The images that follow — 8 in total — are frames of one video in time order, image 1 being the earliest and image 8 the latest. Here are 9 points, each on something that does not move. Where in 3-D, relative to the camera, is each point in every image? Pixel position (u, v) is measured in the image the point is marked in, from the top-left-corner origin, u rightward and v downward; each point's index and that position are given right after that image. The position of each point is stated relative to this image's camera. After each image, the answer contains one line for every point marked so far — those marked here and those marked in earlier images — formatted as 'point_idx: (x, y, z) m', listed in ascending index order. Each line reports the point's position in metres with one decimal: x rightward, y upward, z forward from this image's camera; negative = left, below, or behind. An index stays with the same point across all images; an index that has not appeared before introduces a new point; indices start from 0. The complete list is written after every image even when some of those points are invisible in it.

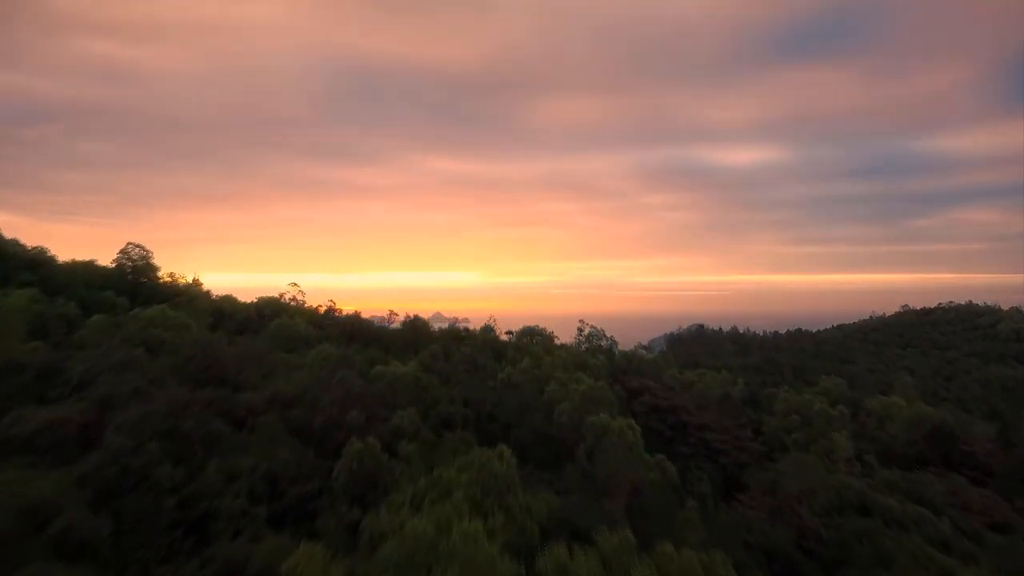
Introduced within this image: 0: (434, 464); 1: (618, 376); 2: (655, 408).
0: (-0.7, -1.7, +6.6) m
1: (+2.0, -1.7, +13.1) m
2: (+2.5, -2.1, +12.2) m
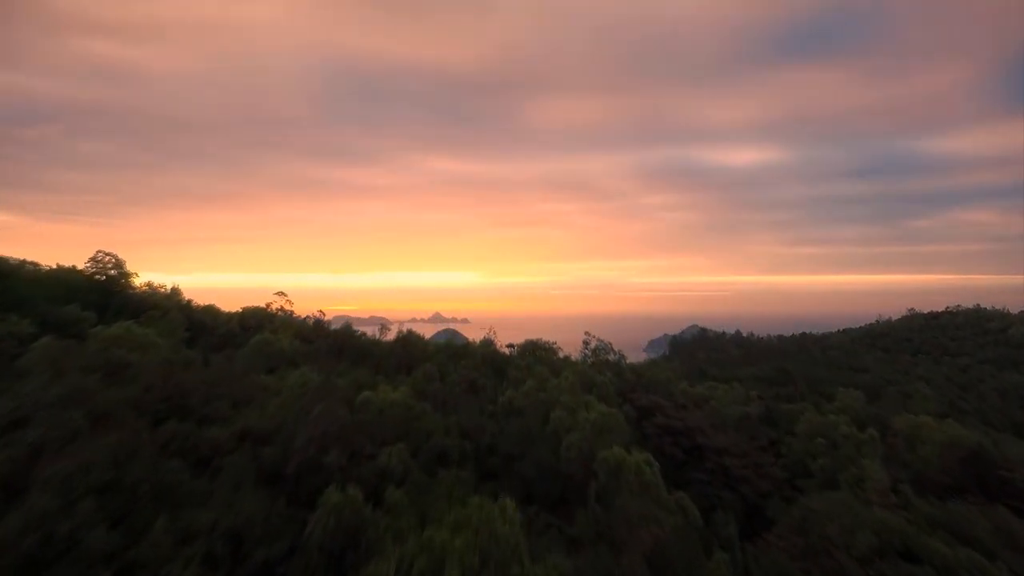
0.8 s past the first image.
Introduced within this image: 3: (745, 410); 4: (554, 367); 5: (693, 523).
0: (-0.7, -1.9, +5.7) m
1: (+2.0, -1.9, +12.2) m
2: (+2.5, -2.3, +11.3) m
3: (+4.5, -2.4, +13.5) m
4: (+0.7, -1.3, +11.2) m
5: (+1.8, -2.4, +7.1) m
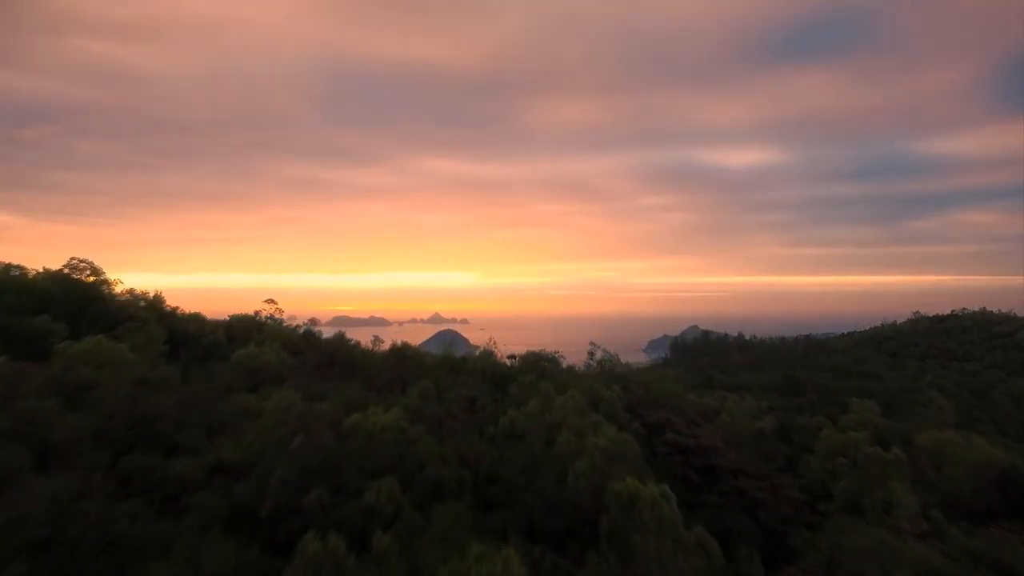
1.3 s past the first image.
0: (-0.7, -2.0, +5.0) m
1: (+2.0, -2.0, +11.6) m
2: (+2.6, -2.5, +10.6) m
3: (+4.5, -2.5, +12.8) m
4: (+0.7, -1.4, +10.6) m
5: (+1.9, -2.5, +6.4) m
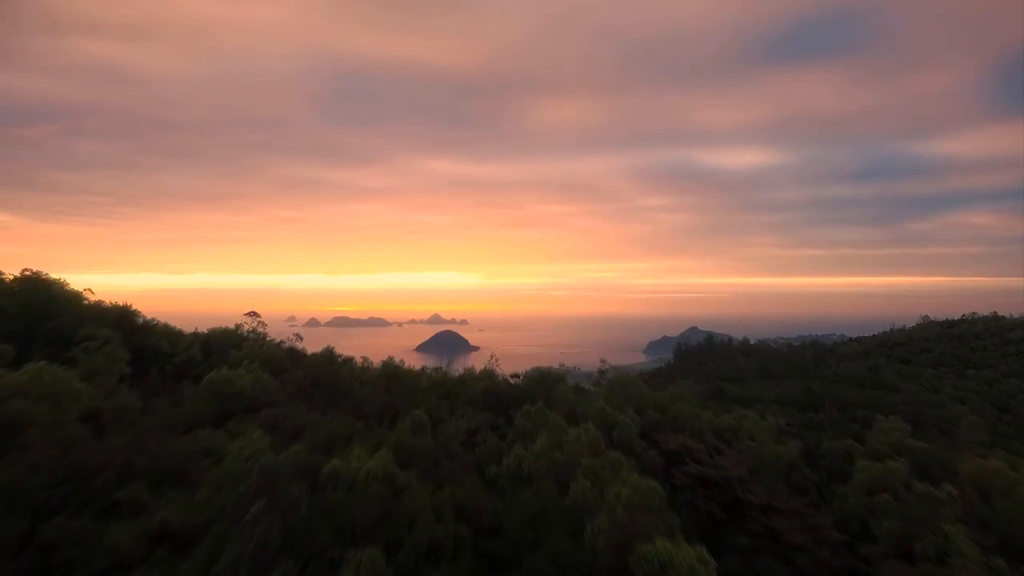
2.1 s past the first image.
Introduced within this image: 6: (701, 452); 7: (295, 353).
0: (-0.6, -2.2, +4.0) m
1: (+2.1, -2.2, +10.5) m
2: (+2.6, -2.7, +9.6) m
3: (+4.6, -2.7, +11.7) m
4: (+0.8, -1.6, +9.5) m
5: (+1.9, -2.7, +5.3) m
6: (+2.8, -2.4, +10.2) m
7: (-3.7, -1.1, +11.9) m
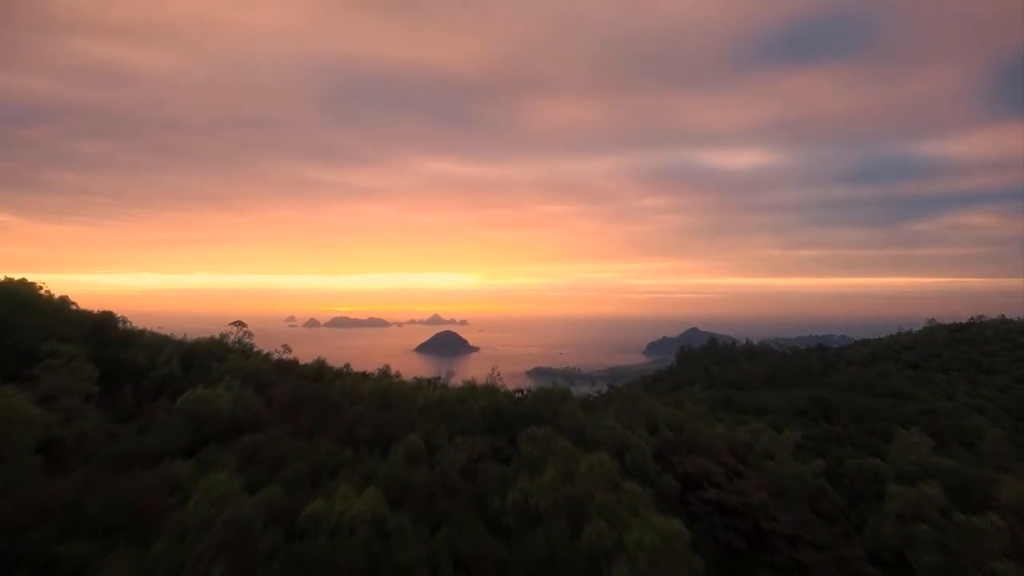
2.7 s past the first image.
0: (-0.6, -2.3, +3.2) m
1: (+2.1, -2.4, +9.7) m
2: (+2.7, -2.8, +8.8) m
3: (+4.6, -2.9, +11.0) m
4: (+0.8, -1.8, +8.8) m
5: (+2.0, -2.9, +4.6) m
6: (+2.8, -2.6, +9.4) m
7: (-3.6, -1.2, +11.1) m
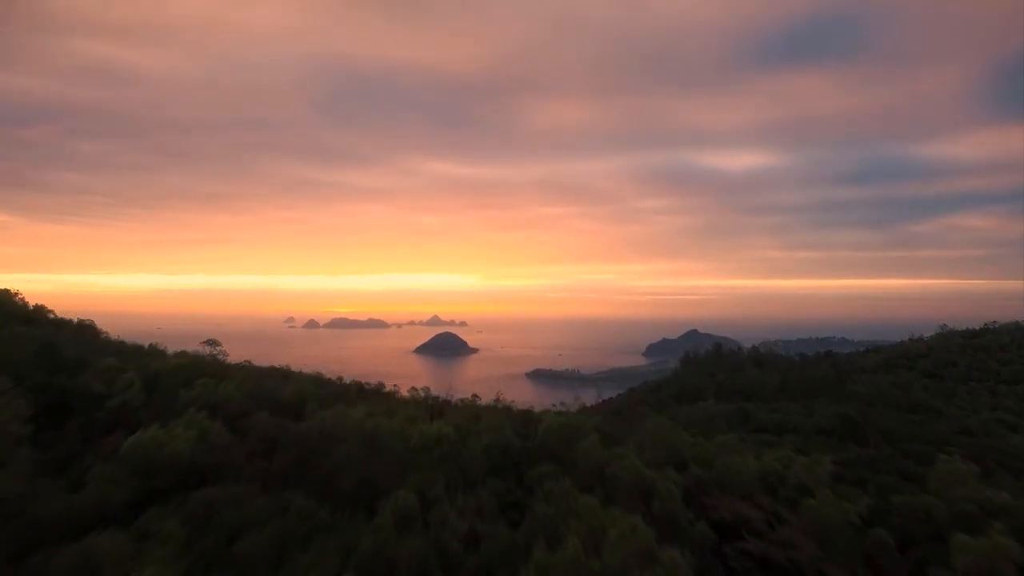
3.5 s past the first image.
0: (-0.5, -2.5, +2.0) m
1: (+2.2, -2.6, +8.5) m
2: (+2.8, -3.0, +7.6) m
3: (+4.7, -3.1, +9.7) m
4: (+0.9, -2.0, +7.5) m
5: (+2.1, -3.1, +3.3) m
6: (+2.9, -2.8, +8.2) m
7: (-3.5, -1.4, +9.9) m
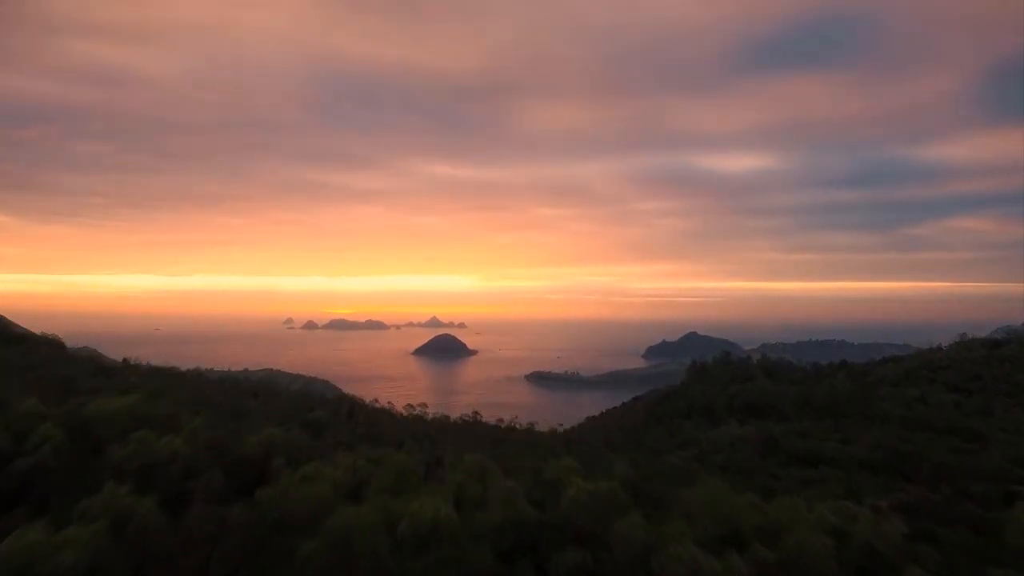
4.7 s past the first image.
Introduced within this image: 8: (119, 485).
0: (-0.3, -2.8, +0.1) m
1: (+2.4, -2.9, +6.6) m
2: (+2.9, -3.4, +5.7) m
3: (+4.9, -3.4, +7.9) m
4: (+1.1, -2.3, +5.6) m
5: (+2.3, -3.4, +1.4) m
6: (+3.1, -3.1, +6.3) m
7: (-3.4, -1.8, +8.0) m
8: (-3.6, -1.8, +6.1) m
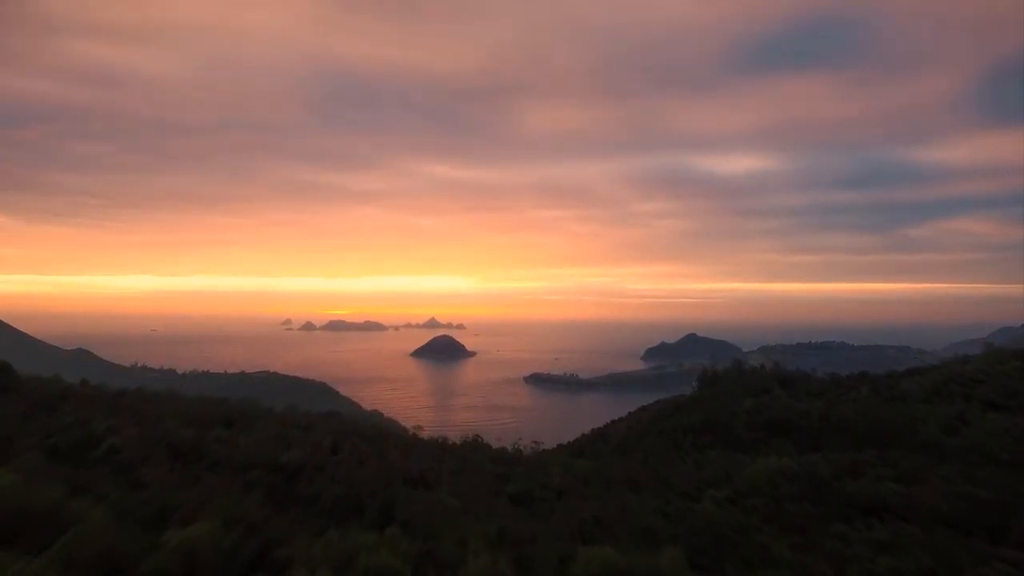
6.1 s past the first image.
0: (-0.1, -3.2, -2.4) m
1: (+2.6, -3.3, +4.2) m
2: (+3.1, -3.7, +3.3) m
3: (+5.1, -3.8, +5.4) m
4: (+1.3, -2.7, +3.2) m
5: (+2.5, -3.8, -1.0) m
6: (+3.3, -3.5, +3.8) m
7: (-3.2, -2.1, +5.6) m
8: (-3.4, -2.2, +3.7) m
